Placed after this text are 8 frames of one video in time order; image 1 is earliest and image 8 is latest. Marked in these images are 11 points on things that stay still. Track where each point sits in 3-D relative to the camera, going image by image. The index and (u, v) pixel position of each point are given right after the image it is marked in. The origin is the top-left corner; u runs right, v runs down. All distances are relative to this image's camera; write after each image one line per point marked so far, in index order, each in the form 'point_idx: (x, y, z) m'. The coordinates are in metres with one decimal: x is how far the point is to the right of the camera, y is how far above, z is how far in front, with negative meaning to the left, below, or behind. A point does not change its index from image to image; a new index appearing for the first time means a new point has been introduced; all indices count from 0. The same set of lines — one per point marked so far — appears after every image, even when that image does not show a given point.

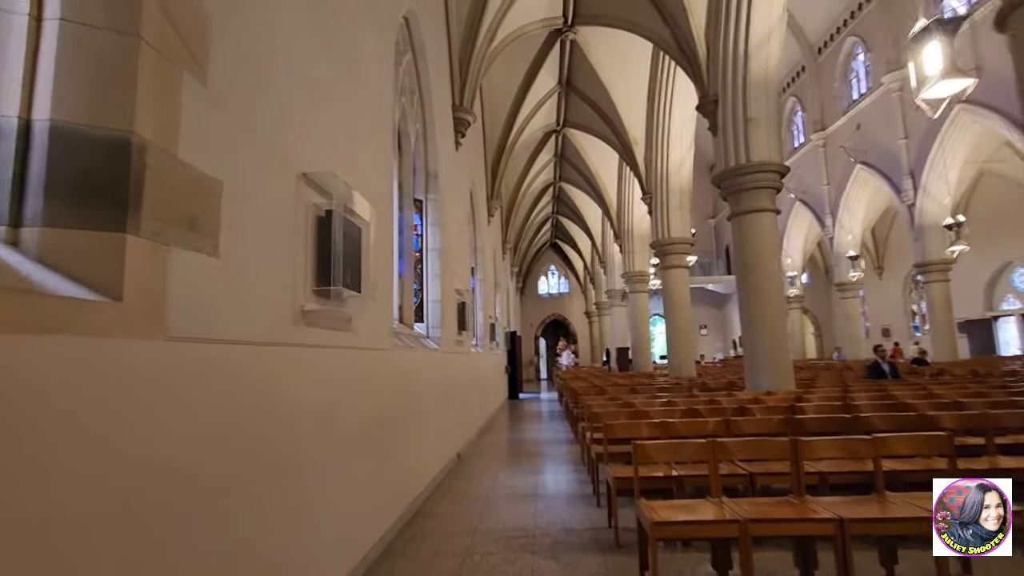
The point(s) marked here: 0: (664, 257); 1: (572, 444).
0: (+4.1, +0.8, +14.2) m
1: (+1.1, -2.8, +9.6) m
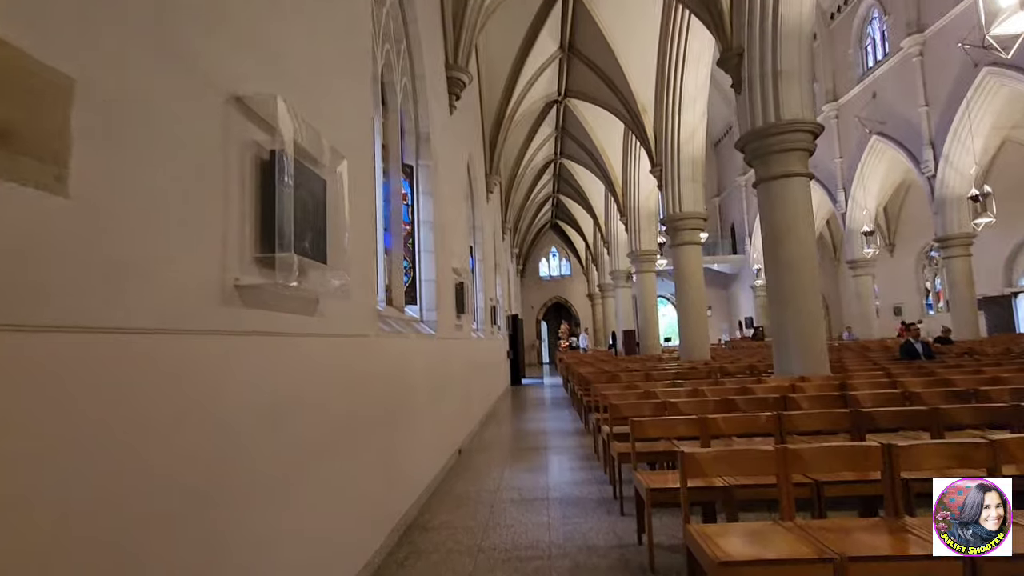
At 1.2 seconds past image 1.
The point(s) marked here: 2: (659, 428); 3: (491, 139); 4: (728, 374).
0: (+4.1, +1.4, +13.3) m
1: (+1.2, -2.4, +8.8) m
2: (+1.3, -1.2, +4.6) m
3: (-0.6, +4.1, +14.4) m
4: (+3.9, -1.6, +9.6) m
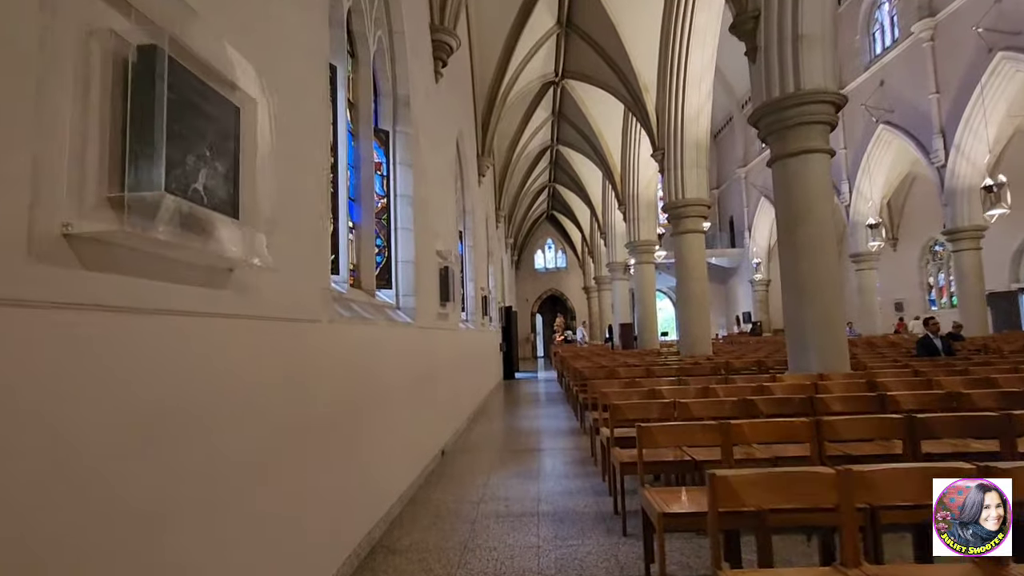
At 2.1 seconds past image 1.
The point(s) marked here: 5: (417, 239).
0: (+3.9, +1.6, +12.6) m
1: (+1.0, -2.3, +8.1) m
2: (+1.1, -1.1, +3.8) m
3: (-0.7, +4.3, +13.6) m
4: (+3.8, -1.4, +8.9) m
5: (-1.1, +0.6, +6.1) m
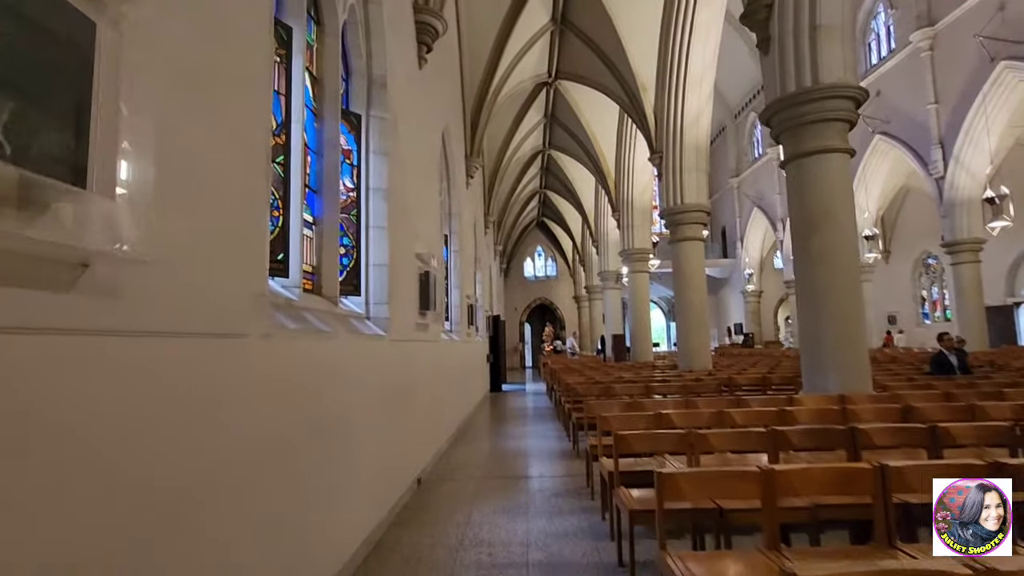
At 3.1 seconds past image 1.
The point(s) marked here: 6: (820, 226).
0: (+3.7, +1.4, +12.0) m
1: (+0.8, -2.4, +7.3) m
2: (+1.1, -1.1, +3.1) m
3: (-1.0, +4.1, +12.9) m
4: (+3.6, -1.6, +8.2) m
5: (-1.2, +0.5, +5.3) m
6: (+3.8, +0.8, +6.5) m
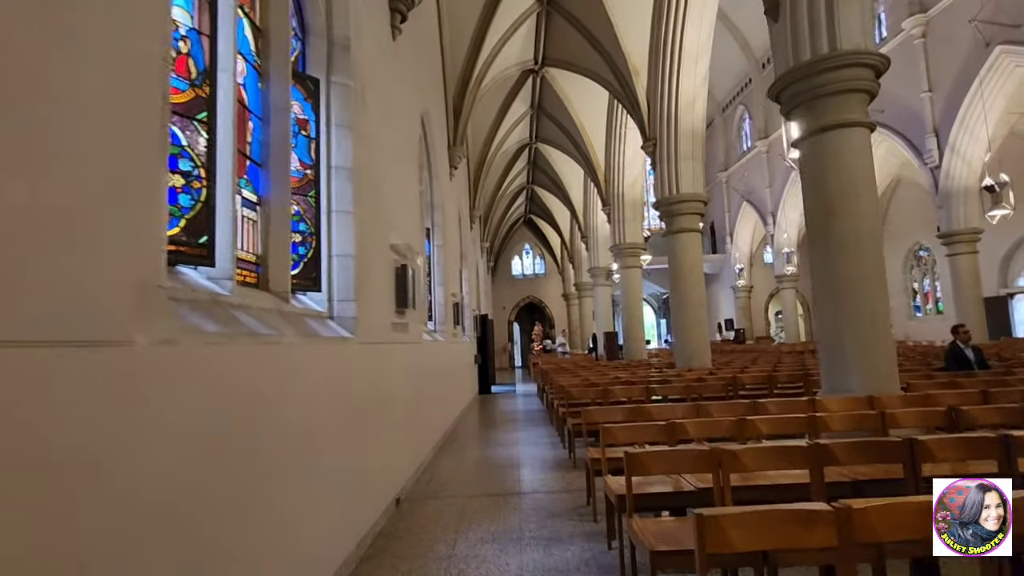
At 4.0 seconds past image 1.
0: (+3.4, +1.5, +11.4) m
1: (+0.7, -2.3, +6.7) m
2: (+1.0, -1.1, +2.4) m
3: (-1.3, +4.2, +12.2) m
4: (+3.4, -1.5, +7.6) m
5: (-1.3, +0.5, +4.6) m
6: (+3.6, +0.9, +5.8) m
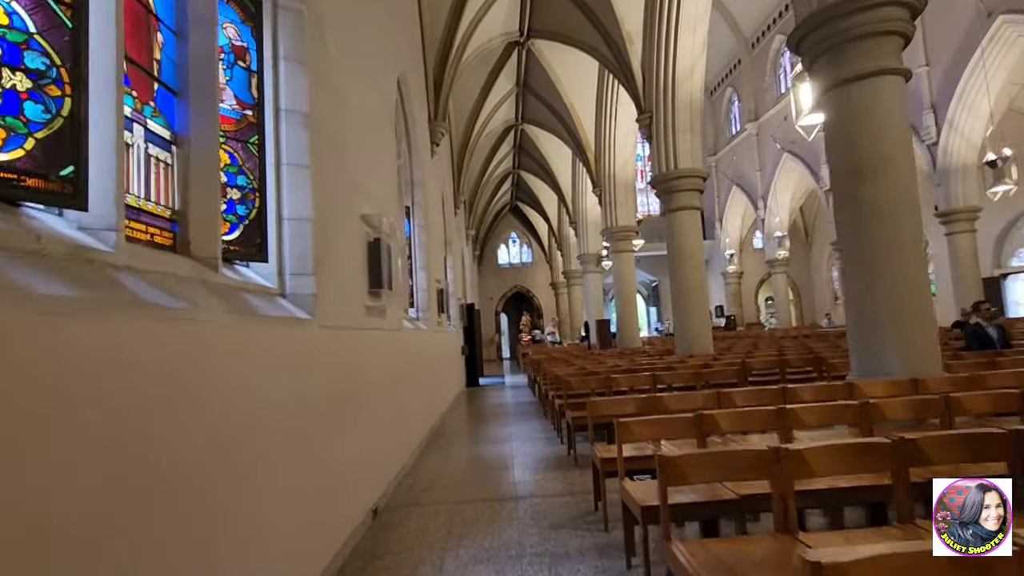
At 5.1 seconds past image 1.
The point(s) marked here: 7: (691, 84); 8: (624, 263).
0: (+3.2, +1.8, +10.7) m
1: (+0.6, -2.0, +6.0) m
2: (+1.0, -0.9, +1.7) m
3: (-1.6, +4.5, +11.3) m
4: (+3.3, -1.1, +6.9) m
5: (-1.4, +0.7, +3.8) m
6: (+3.5, +1.2, +5.2) m
7: (+3.6, +4.1, +10.6) m
8: (+3.3, +0.7, +15.4) m
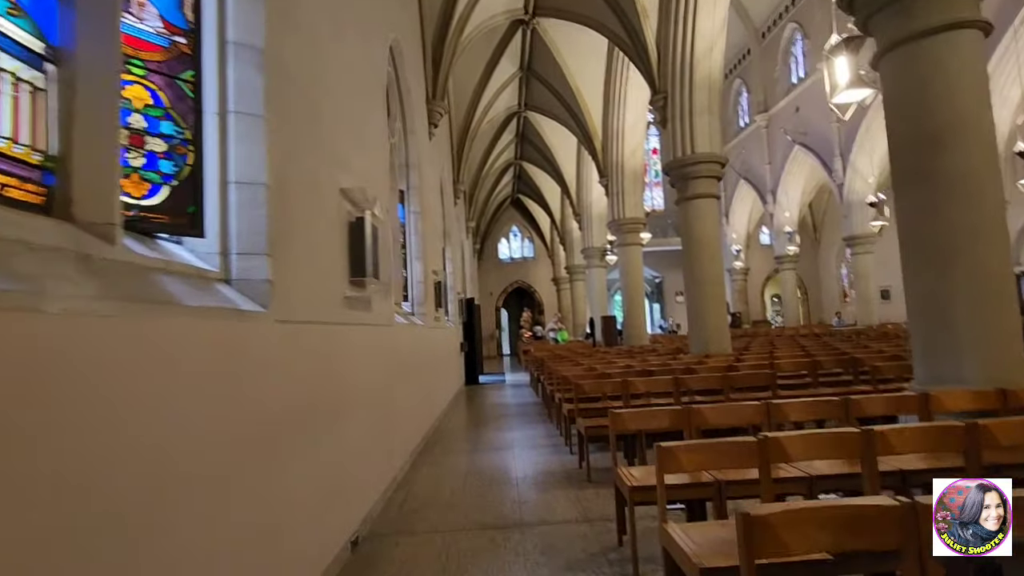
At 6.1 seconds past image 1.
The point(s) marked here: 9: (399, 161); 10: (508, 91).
0: (+3.2, +2.0, +9.9) m
1: (+0.7, -2.0, +5.2) m
2: (+1.1, -0.8, +1.0) m
3: (-1.5, +4.6, +10.5) m
4: (+3.4, -1.1, +6.2) m
5: (-1.3, +0.8, +3.0) m
6: (+3.6, +1.2, +4.4) m
7: (+3.7, +4.2, +9.8) m
8: (+3.4, +0.9, +14.6) m
9: (-1.7, +1.9, +8.0) m
10: (-0.1, +6.4, +17.1) m
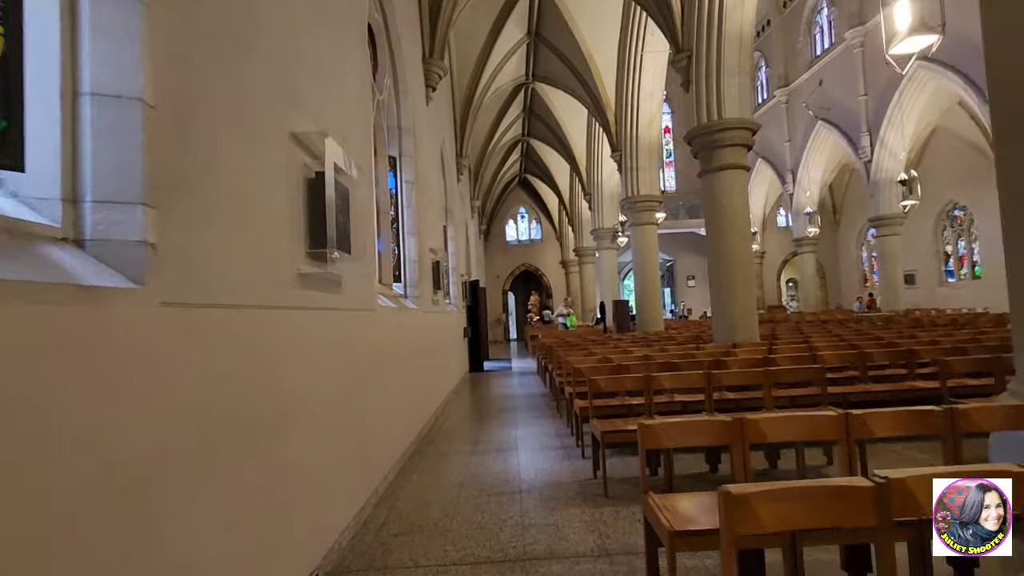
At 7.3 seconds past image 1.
0: (+3.3, +2.3, +8.9) m
1: (+0.7, -1.8, +4.3) m
2: (+1.1, -0.7, 0.0) m
3: (-1.4, +5.0, +9.4) m
4: (+3.4, -0.9, +5.2) m
5: (-1.3, +1.0, +2.1) m
6: (+3.6, +1.4, +3.4) m
7: (+3.8, +4.5, +8.7) m
8: (+3.5, +1.3, +13.6) m
9: (-1.6, +2.2, +7.0) m
10: (+0.1, +6.9, +16.0) m
